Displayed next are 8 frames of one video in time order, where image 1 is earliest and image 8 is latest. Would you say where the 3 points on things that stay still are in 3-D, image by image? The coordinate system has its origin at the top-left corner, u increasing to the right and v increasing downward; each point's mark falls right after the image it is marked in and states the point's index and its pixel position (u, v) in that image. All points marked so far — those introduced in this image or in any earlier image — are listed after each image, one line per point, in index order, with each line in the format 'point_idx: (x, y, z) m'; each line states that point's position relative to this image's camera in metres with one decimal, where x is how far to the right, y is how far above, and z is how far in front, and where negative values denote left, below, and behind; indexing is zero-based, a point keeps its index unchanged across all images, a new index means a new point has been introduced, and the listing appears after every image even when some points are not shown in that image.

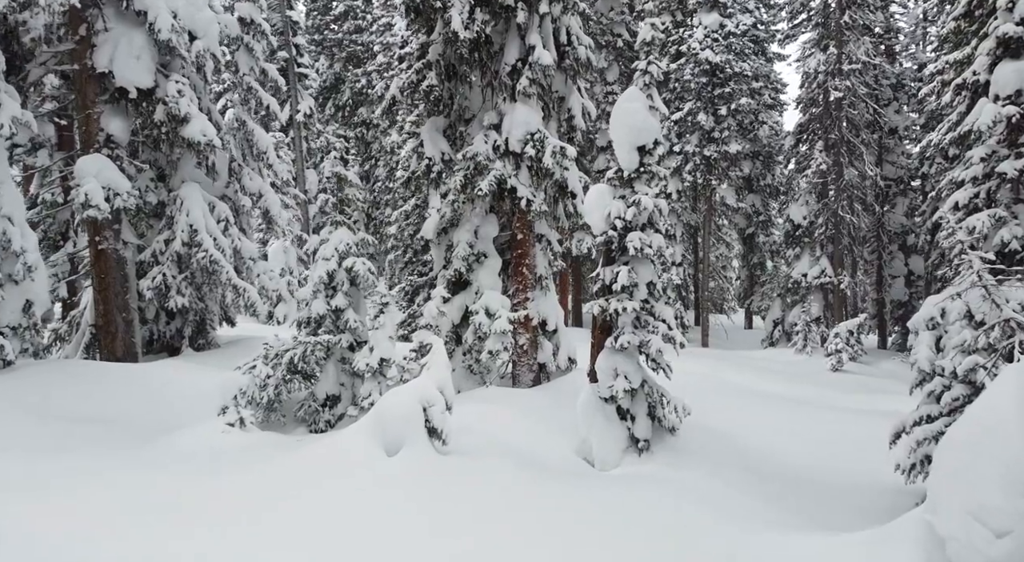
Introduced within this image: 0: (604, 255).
0: (+1.4, +0.4, +11.4) m
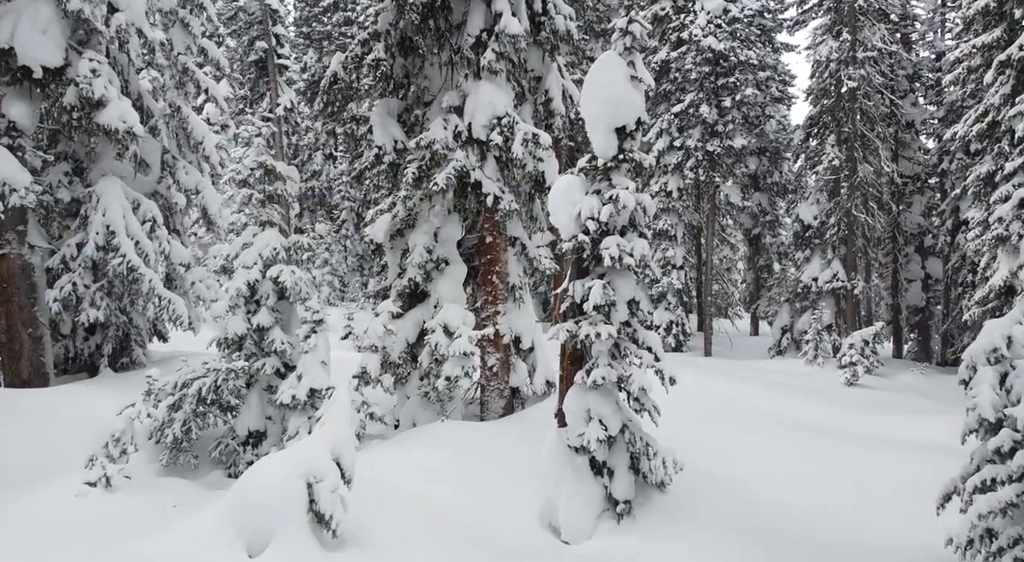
0: (+0.8, +0.2, +9.1) m
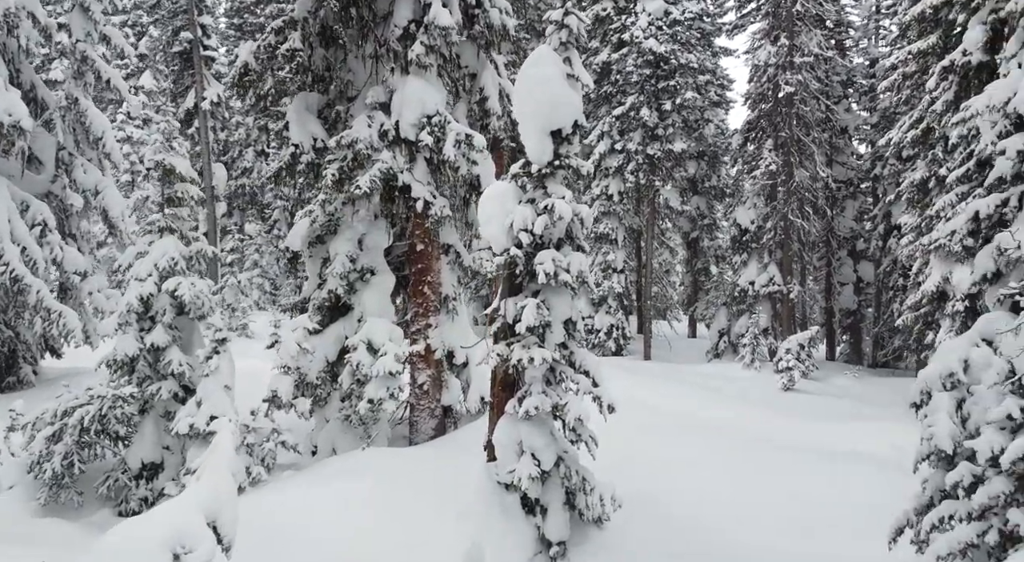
0: (-0.1, 0.0, +8.2) m
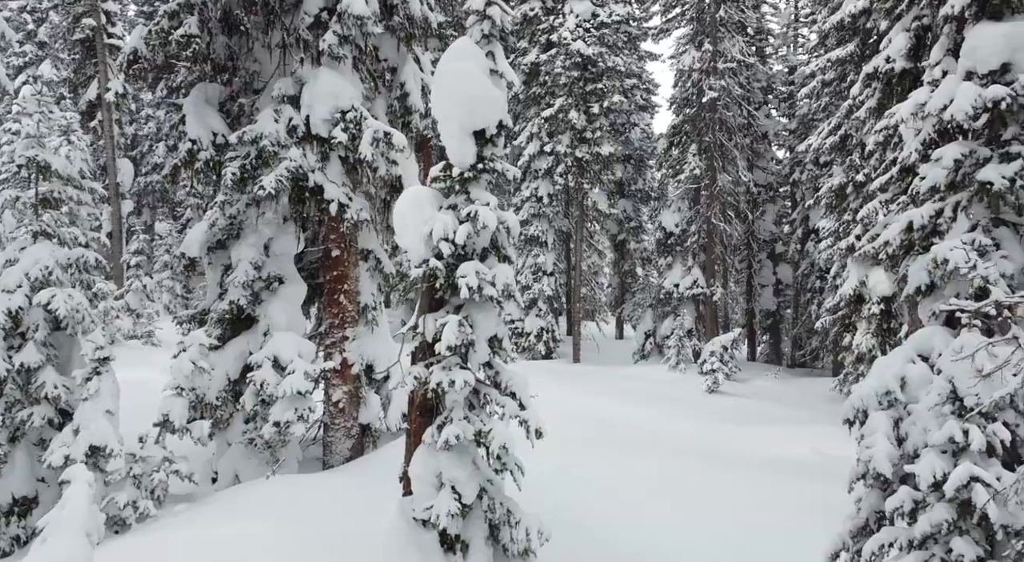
0: (-0.9, -0.2, +7.5) m
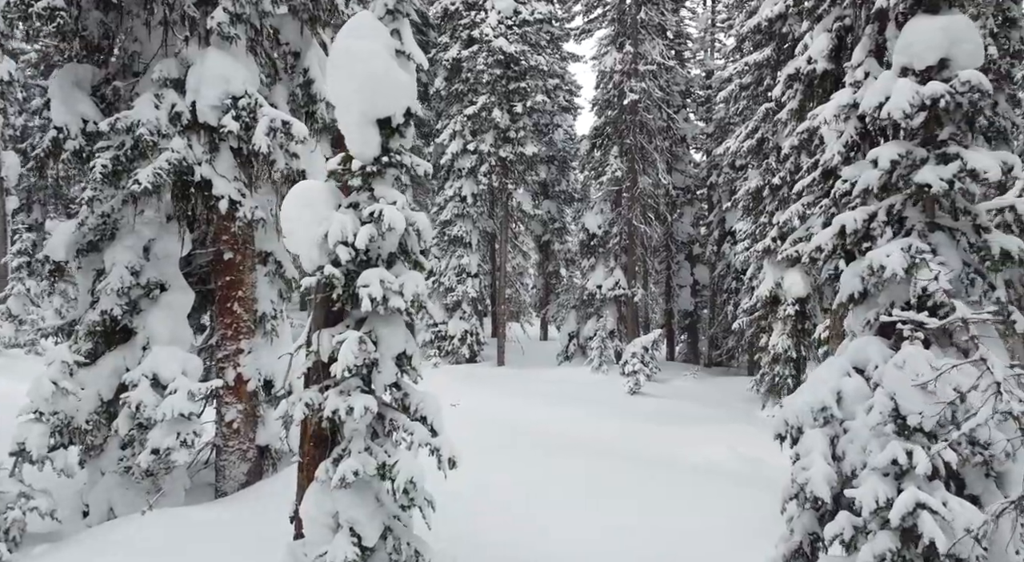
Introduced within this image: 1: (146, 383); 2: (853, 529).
0: (-1.7, -0.2, +6.6) m
1: (-4.2, -1.2, +8.4) m
2: (+2.7, -2.0, +5.9) m
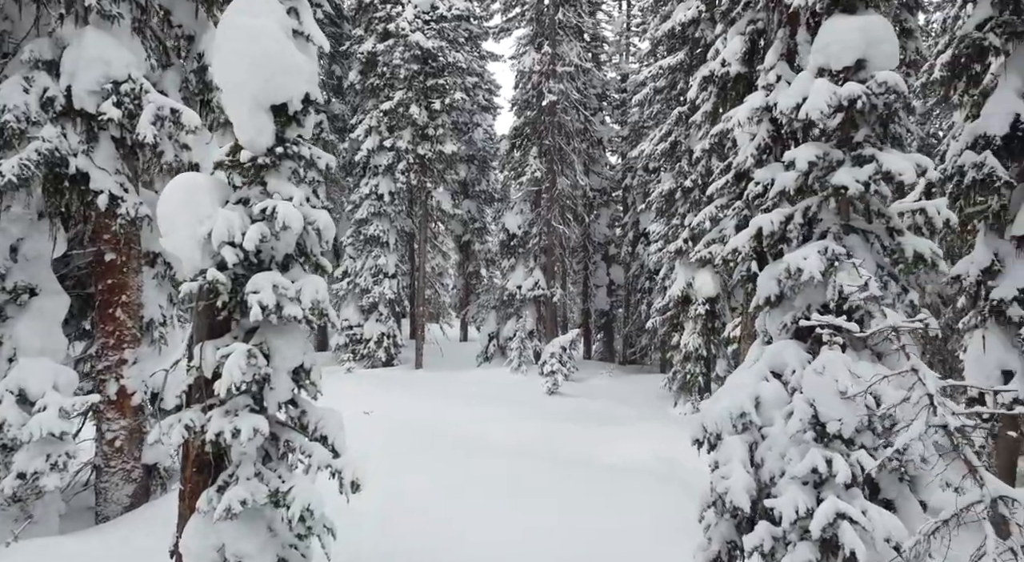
0: (-2.4, -0.3, +6.0) m
1: (-5.1, -1.2, +7.5) m
2: (+2.0, -2.0, +5.8) m
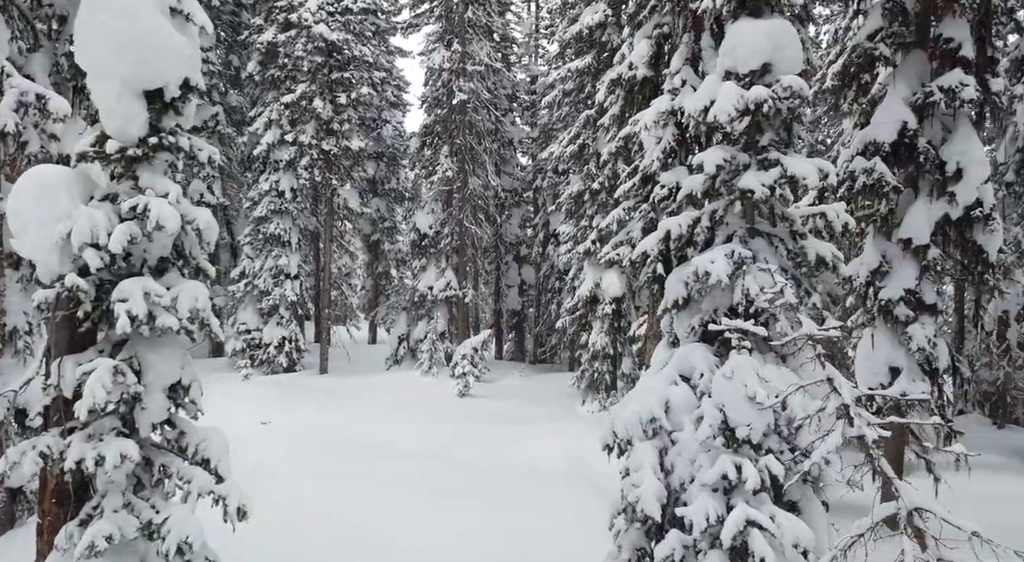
0: (-3.2, -0.3, +5.4) m
1: (-6.0, -1.2, +6.6) m
2: (+1.3, -2.0, +5.7) m
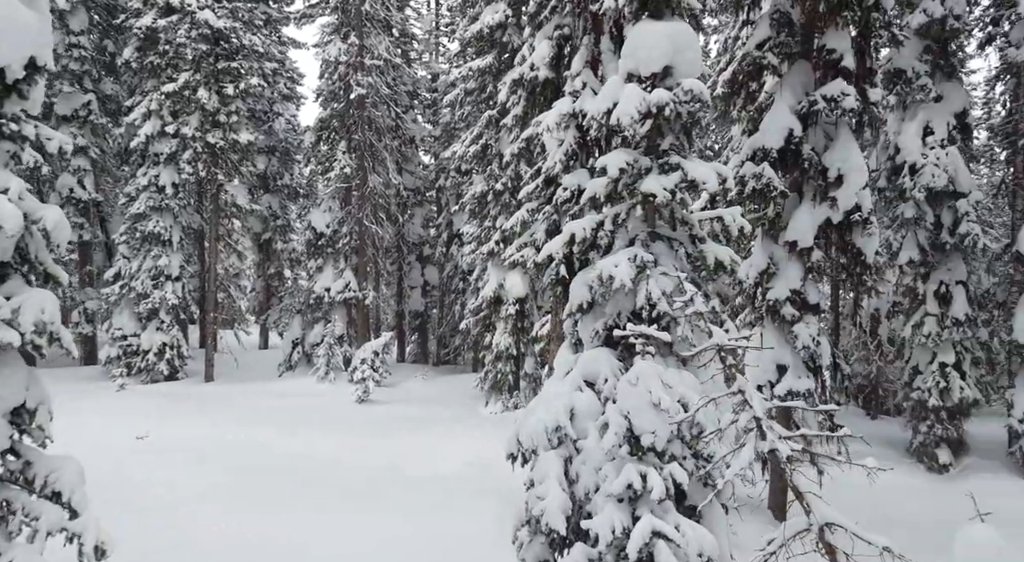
0: (-3.8, -0.4, +4.6) m
1: (-6.8, -1.3, +5.4) m
2: (+0.6, -2.1, +5.6) m
